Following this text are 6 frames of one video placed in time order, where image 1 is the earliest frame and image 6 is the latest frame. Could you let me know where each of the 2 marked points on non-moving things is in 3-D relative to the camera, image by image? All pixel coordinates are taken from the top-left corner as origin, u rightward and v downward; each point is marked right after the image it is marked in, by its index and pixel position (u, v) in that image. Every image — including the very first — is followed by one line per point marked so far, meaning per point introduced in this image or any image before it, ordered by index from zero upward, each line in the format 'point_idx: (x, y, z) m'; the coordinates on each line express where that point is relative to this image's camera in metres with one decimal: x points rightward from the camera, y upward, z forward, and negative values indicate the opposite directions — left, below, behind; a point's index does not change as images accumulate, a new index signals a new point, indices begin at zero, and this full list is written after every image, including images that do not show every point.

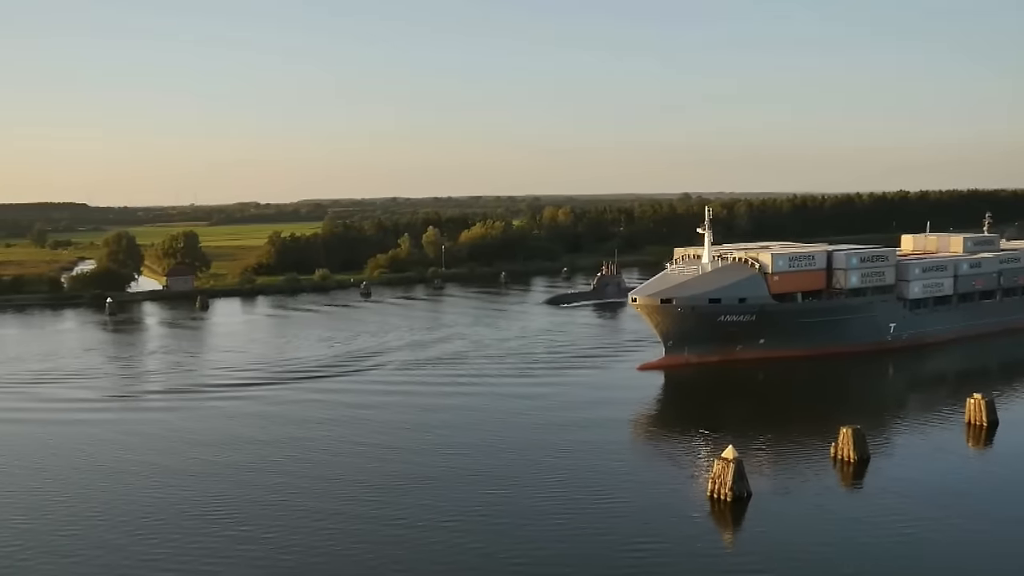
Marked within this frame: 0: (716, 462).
0: (+4.1, -3.4, +17.6) m
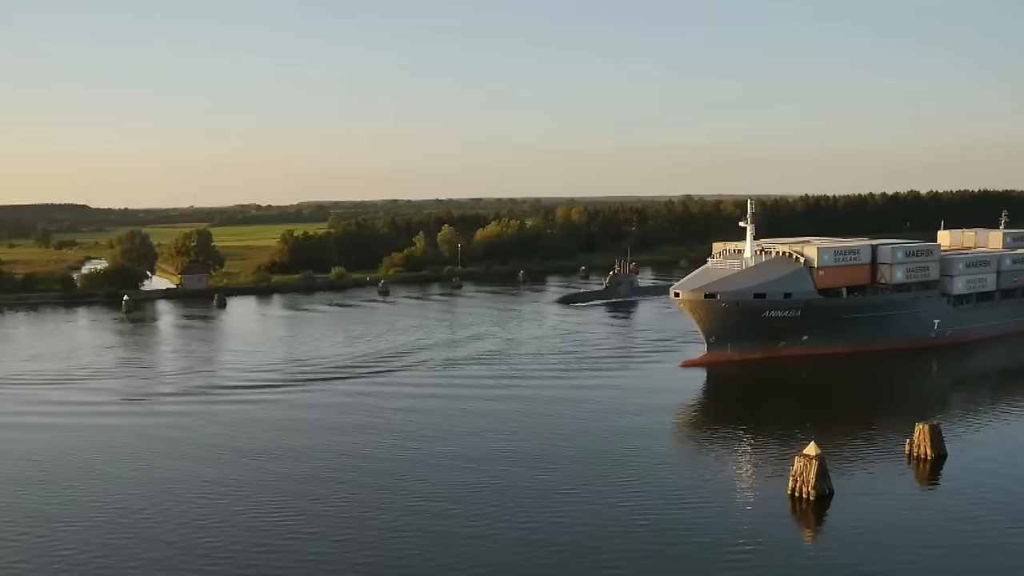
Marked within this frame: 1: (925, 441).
0: (+5.4, -3.2, +16.8) m
1: (+8.9, -3.3, +19.5) m
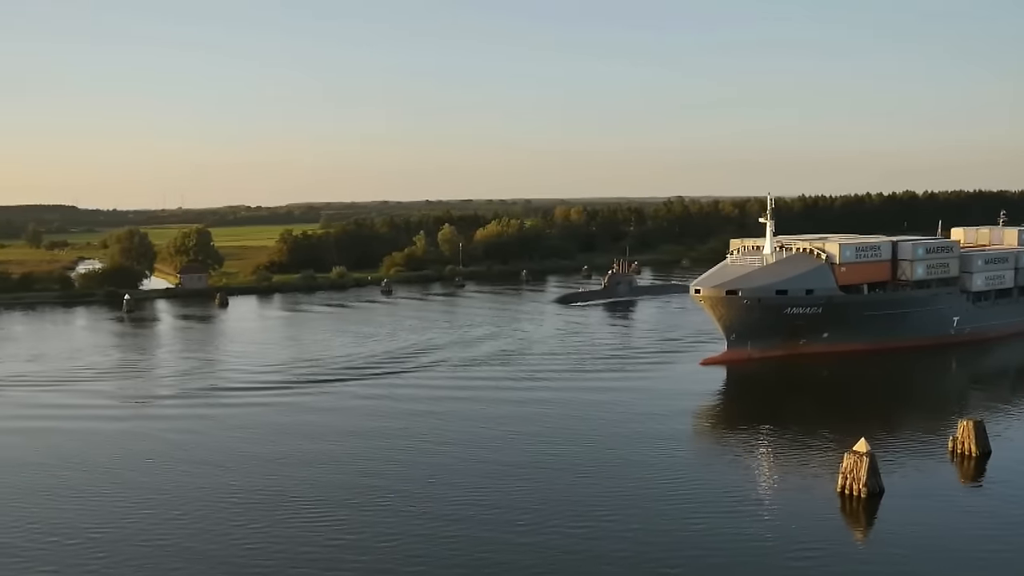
0: (+6.1, -3.1, +16.5) m
1: (+9.6, -3.2, +19.2) m
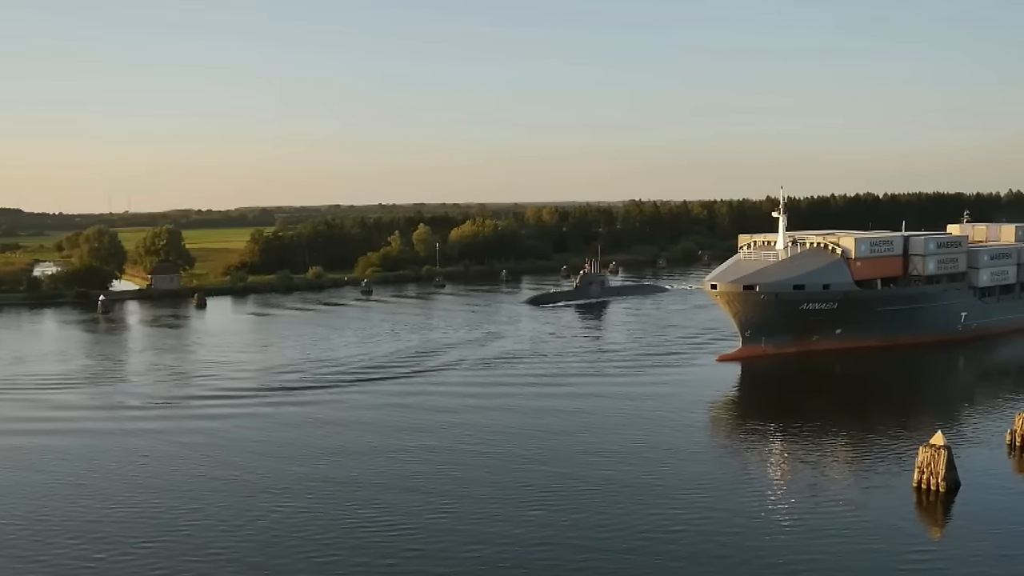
0: (+7.2, -2.8, +15.9) m
1: (+10.5, -2.9, +18.8) m
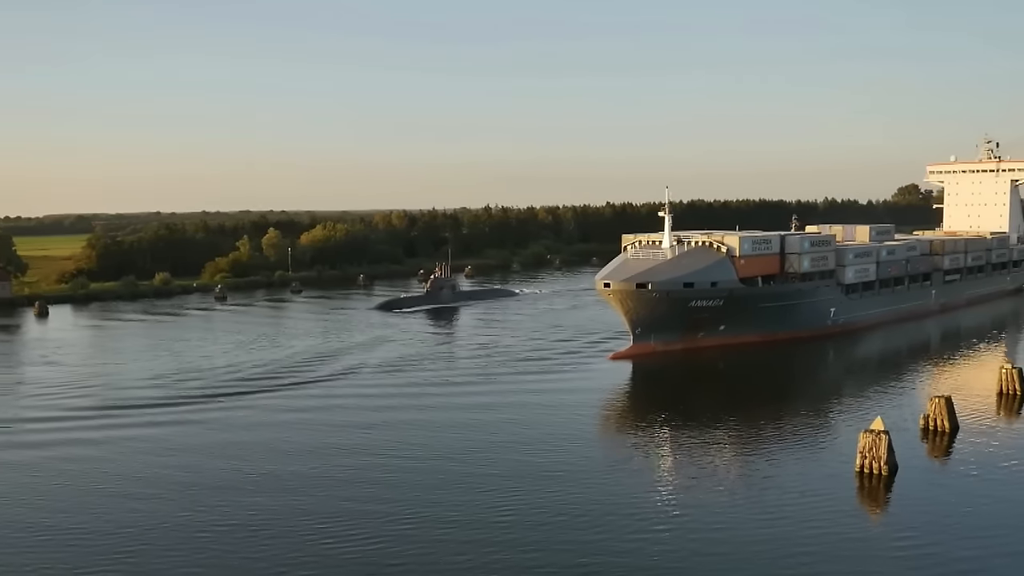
0: (+6.1, -2.7, +16.0) m
1: (+8.8, -2.8, +19.4) m
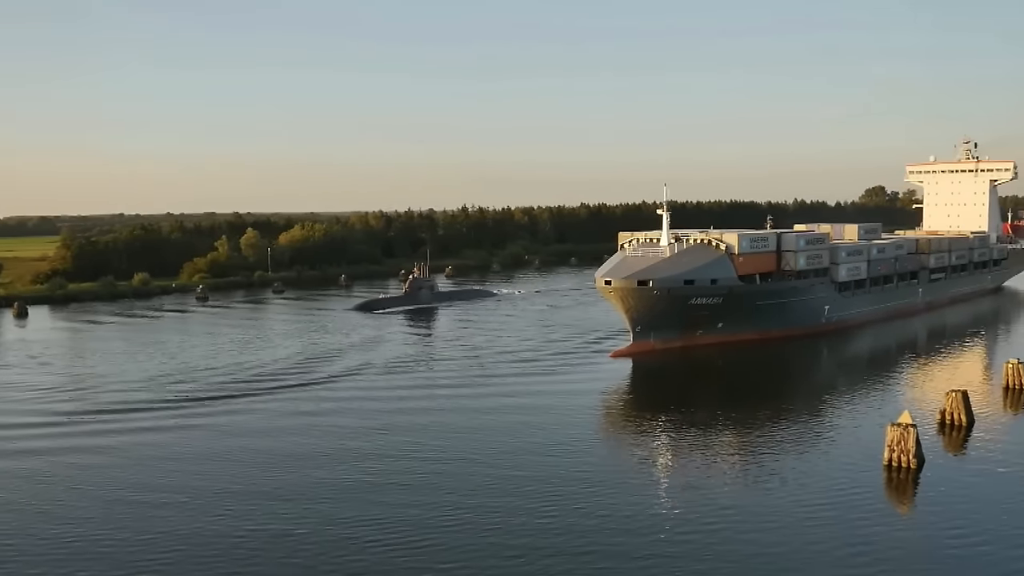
0: (+6.5, -2.6, +16.0) m
1: (+9.2, -2.7, +19.5) m
